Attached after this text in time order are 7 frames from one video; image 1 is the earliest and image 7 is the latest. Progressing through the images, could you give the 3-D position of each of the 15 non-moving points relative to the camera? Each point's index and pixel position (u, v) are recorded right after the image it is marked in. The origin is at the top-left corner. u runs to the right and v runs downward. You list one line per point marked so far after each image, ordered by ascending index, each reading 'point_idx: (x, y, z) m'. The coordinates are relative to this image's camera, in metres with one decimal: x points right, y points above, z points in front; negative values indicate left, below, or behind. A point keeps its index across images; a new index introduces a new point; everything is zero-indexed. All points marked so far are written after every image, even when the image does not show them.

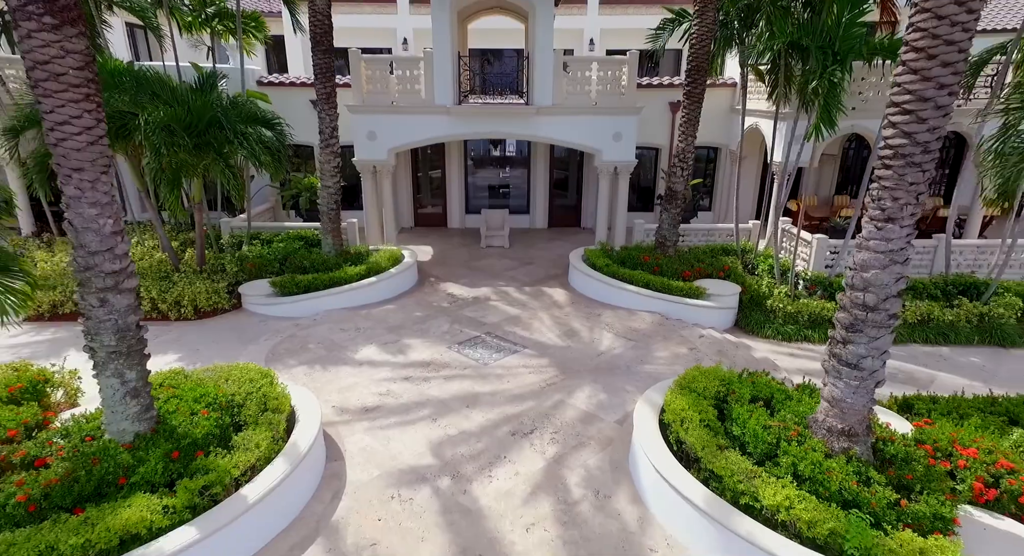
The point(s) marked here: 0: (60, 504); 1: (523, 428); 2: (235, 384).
0: (-4.0, -2.0, +4.3) m
1: (+0.1, -2.0, +6.3) m
2: (-3.5, -1.3, +6.0) m
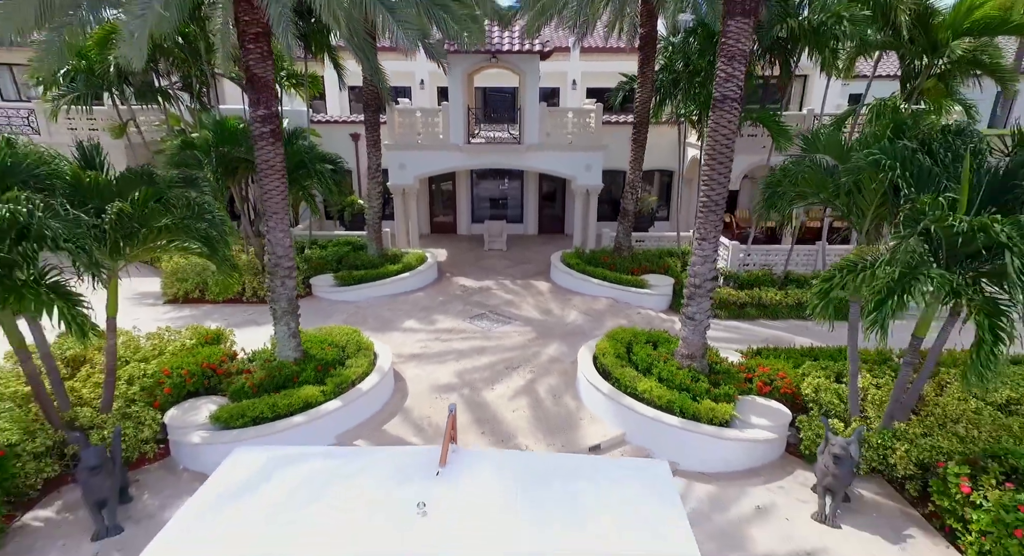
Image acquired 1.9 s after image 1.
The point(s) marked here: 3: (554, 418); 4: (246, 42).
0: (-4.2, -1.9, +8.1) m
1: (0.0, -1.8, +10.2) m
2: (-3.6, -1.2, +9.9) m
3: (+0.8, -2.5, +8.5) m
4: (-4.0, +3.6, +7.2) m
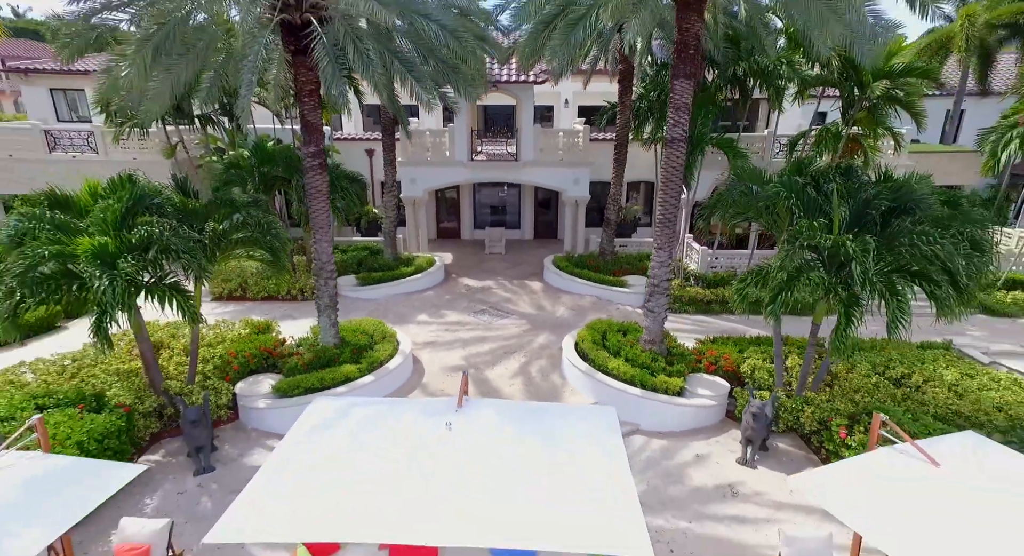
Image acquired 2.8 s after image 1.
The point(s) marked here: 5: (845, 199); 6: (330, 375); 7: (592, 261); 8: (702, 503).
0: (-4.2, -1.9, +10.3) m
1: (-0.1, -1.9, +12.3) m
2: (-3.7, -1.2, +12.0) m
3: (+0.7, -2.5, +10.6) m
4: (-4.1, +3.6, +9.3) m
5: (+5.5, +1.3, +7.9) m
6: (-3.8, -2.0, +9.9) m
7: (+2.8, +0.6, +16.9) m
8: (+3.2, -3.7, +7.8) m
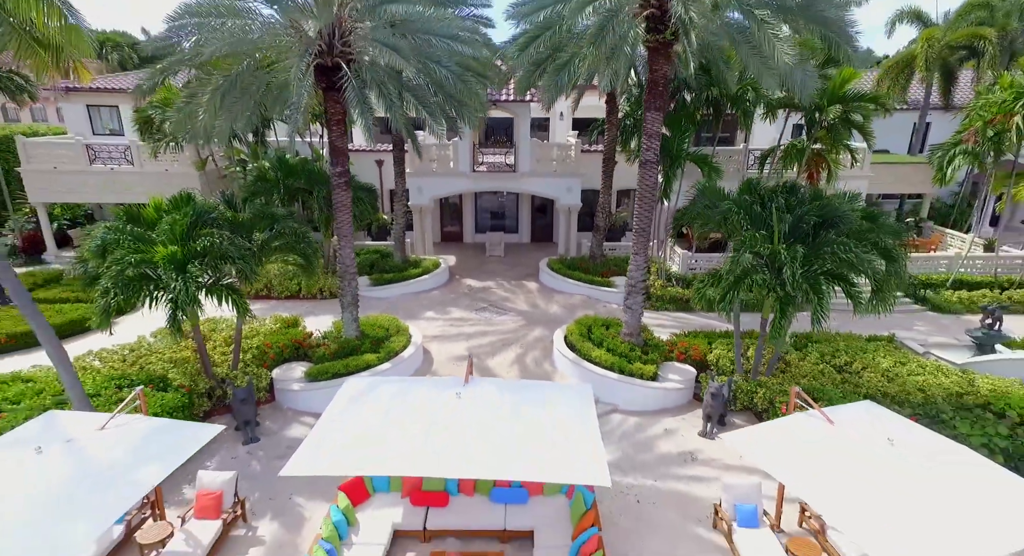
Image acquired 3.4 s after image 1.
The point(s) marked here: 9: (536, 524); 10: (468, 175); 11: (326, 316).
0: (-4.3, -1.9, +11.9) m
1: (-0.1, -1.9, +13.9) m
2: (-3.8, -1.2, +13.6) m
3: (+0.6, -2.6, +12.3) m
4: (-4.1, +3.5, +11.0) m
5: (+5.4, +1.3, +9.5) m
6: (-3.9, -2.0, +11.6) m
7: (+2.8, +0.6, +18.5) m
8: (+3.1, -3.8, +9.5) m
9: (+0.4, -4.0, +7.7) m
10: (-1.8, +4.1, +19.2) m
11: (-5.7, -1.2, +14.5) m
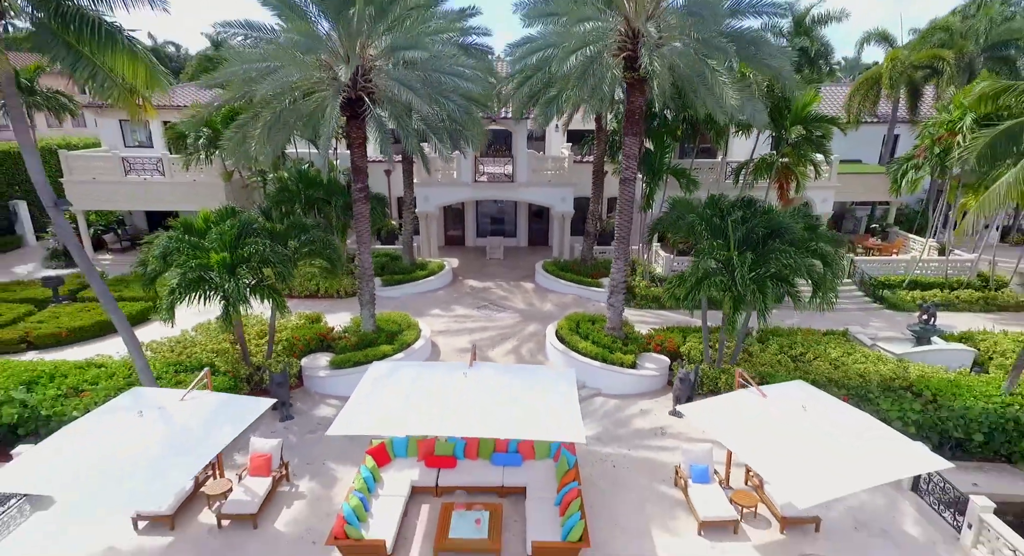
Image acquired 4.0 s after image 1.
0: (-4.4, -2.0, +13.6) m
1: (-0.2, -1.9, +15.7) m
2: (-3.8, -1.3, +15.4) m
3: (+0.5, -2.6, +14.0) m
4: (-4.2, +3.5, +12.7) m
5: (+5.4, +1.2, +11.3) m
6: (-4.0, -2.1, +13.3) m
7: (+2.7, +0.5, +20.3) m
8: (+3.0, -3.8, +11.2) m
9: (+0.3, -4.0, +9.4) m
10: (-1.8, +4.1, +20.9) m
11: (-5.8, -1.2, +16.3) m
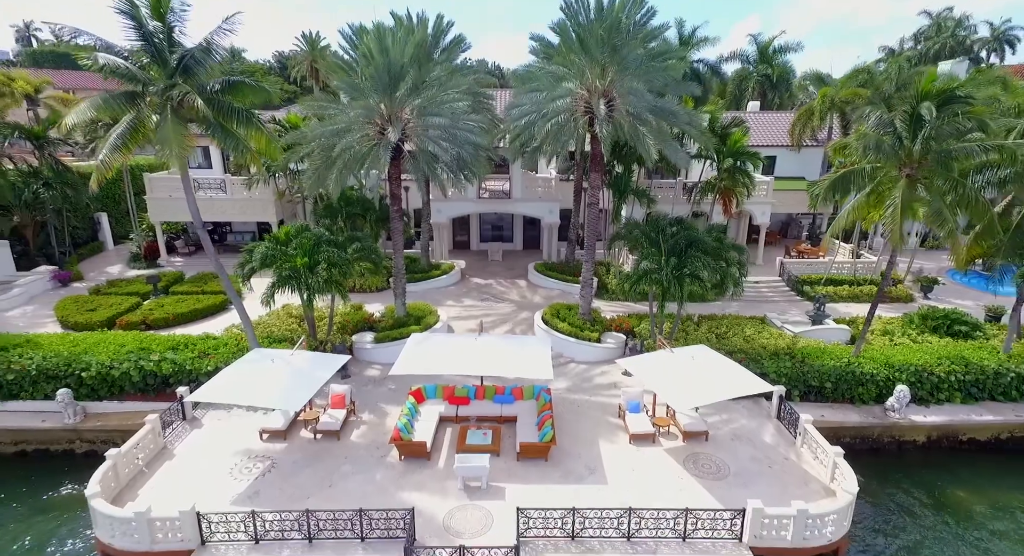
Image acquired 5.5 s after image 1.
0: (-4.5, -1.9, +18.2) m
1: (-0.3, -1.9, +20.3) m
2: (-4.0, -1.2, +20.0) m
3: (+0.4, -2.5, +18.6) m
4: (-4.4, +3.6, +17.3) m
5: (+5.2, +1.3, +15.8) m
6: (-4.1, -2.0, +17.9) m
7: (+2.5, +0.6, +24.8) m
8: (+2.9, -3.7, +15.8) m
9: (+0.2, -4.0, +14.0) m
10: (-2.0, +4.2, +25.5) m
11: (-5.9, -1.1, +20.8) m
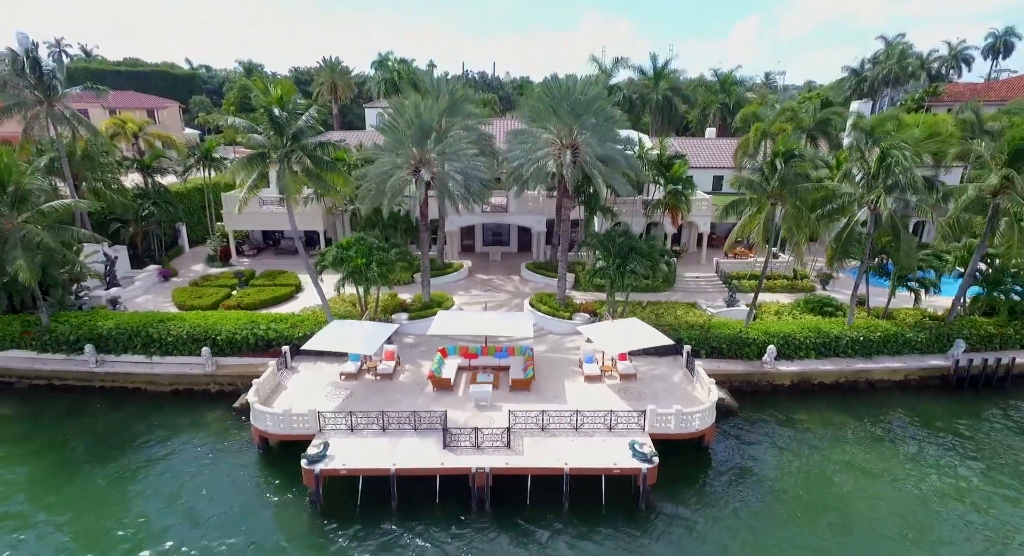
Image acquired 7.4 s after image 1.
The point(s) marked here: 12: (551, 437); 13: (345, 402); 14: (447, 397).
0: (-4.7, -1.7, +24.9) m
1: (-0.6, -1.6, +27.0) m
2: (-4.2, -1.0, +26.6) m
3: (+0.2, -2.3, +25.3) m
4: (-4.6, +3.8, +24.0) m
5: (+5.0, +1.5, +22.5) m
6: (-4.3, -1.8, +24.6) m
7: (+2.3, +0.9, +31.5) m
8: (+2.7, -3.5, +22.5) m
9: (0.0, -3.7, +20.7) m
10: (-2.2, +4.4, +32.2) m
11: (-6.1, -0.9, +27.5) m
12: (+1.4, -5.5, +16.5) m
13: (-6.4, -4.8, +18.3) m
14: (-2.6, -4.8, +19.0) m
